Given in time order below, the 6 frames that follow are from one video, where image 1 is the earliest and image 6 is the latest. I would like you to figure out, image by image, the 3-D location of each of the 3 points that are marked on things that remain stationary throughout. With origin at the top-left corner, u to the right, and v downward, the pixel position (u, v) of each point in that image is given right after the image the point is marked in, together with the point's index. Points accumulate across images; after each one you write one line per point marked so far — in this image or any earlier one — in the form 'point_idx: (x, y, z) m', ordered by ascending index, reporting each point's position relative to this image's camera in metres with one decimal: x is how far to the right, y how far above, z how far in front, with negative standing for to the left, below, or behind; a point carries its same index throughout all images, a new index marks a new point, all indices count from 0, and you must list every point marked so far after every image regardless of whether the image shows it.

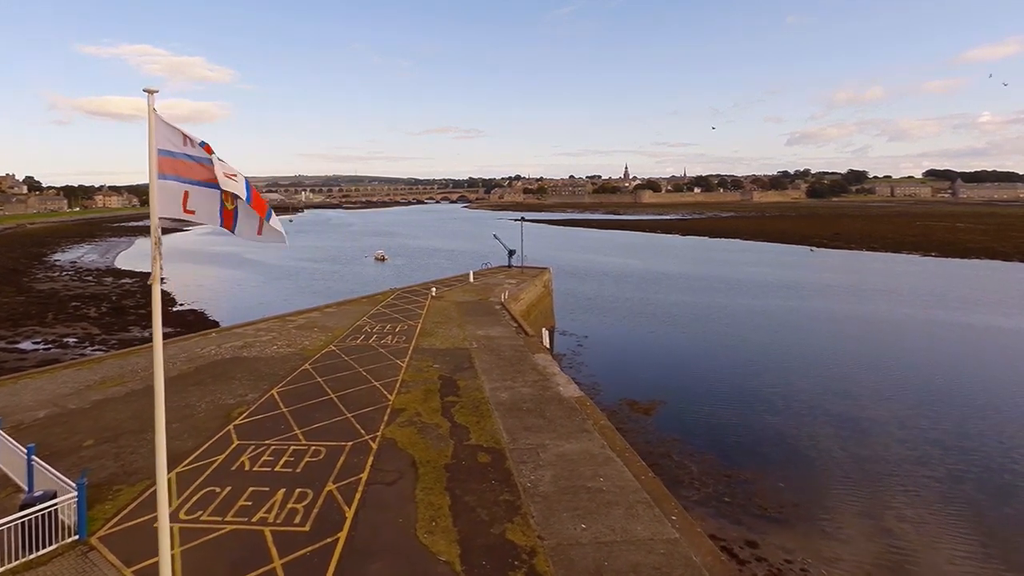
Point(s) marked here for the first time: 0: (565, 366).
0: (+1.9, -2.8, +19.9) m
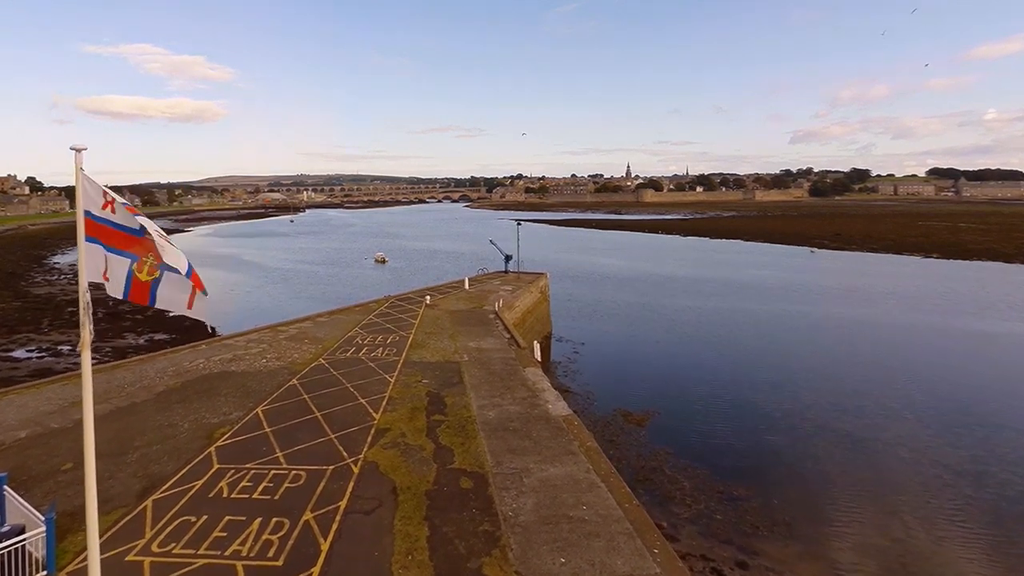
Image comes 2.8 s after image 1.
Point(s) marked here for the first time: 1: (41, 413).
0: (+1.7, -3.0, +19.8) m
1: (-8.9, -2.4, +10.4) m
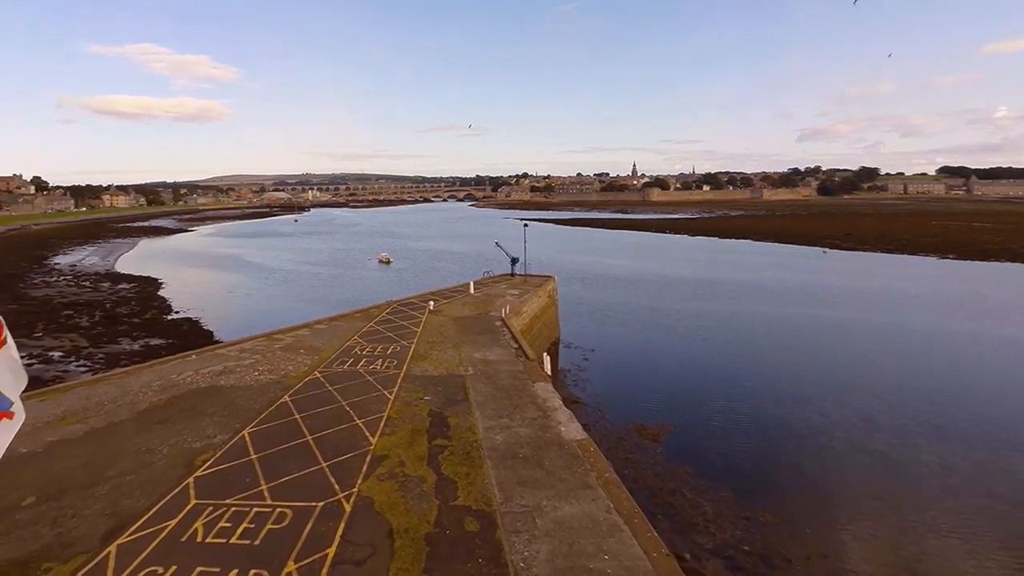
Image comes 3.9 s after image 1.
0: (+2.0, -3.2, +18.9) m
1: (-8.7, -2.5, +9.6) m
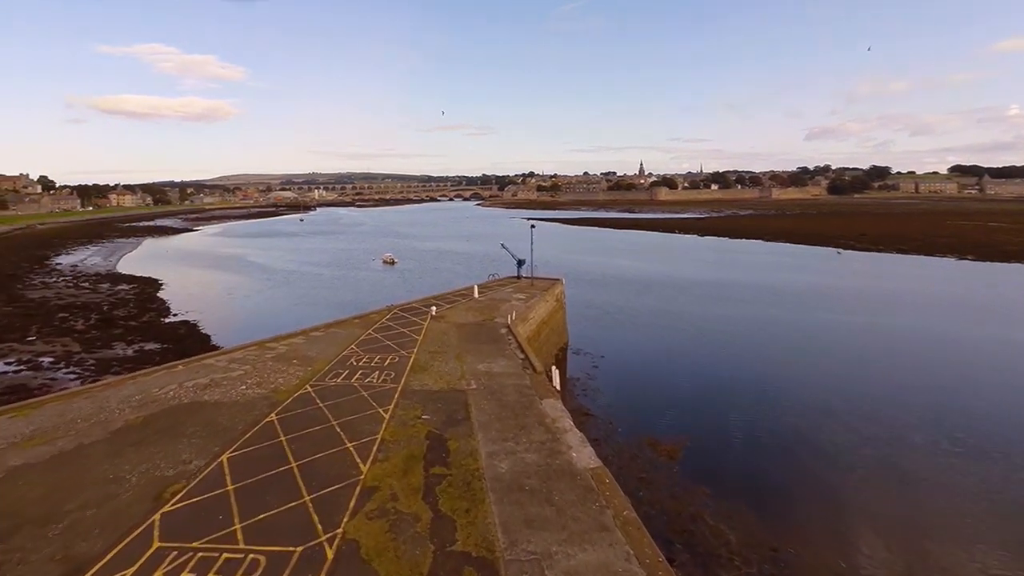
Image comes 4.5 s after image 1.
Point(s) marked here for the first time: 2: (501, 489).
0: (+2.2, -3.4, +18.0) m
1: (-8.6, -2.7, +8.8) m
2: (-0.1, -2.8, +7.7) m
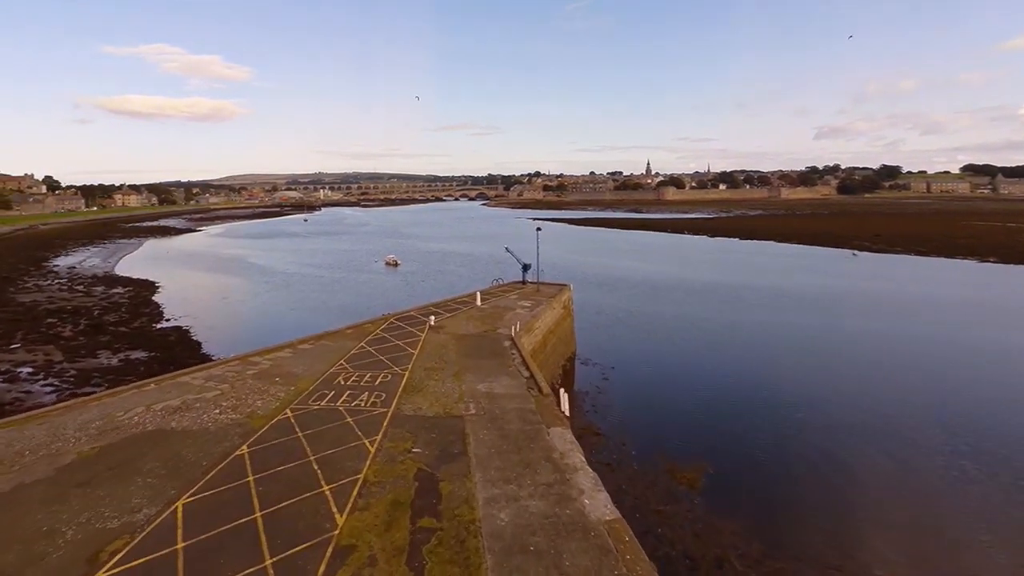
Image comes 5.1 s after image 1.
0: (+2.3, -3.6, +16.7) m
1: (-8.6, -2.9, +7.7) m
2: (-0.1, -3.0, +6.4) m
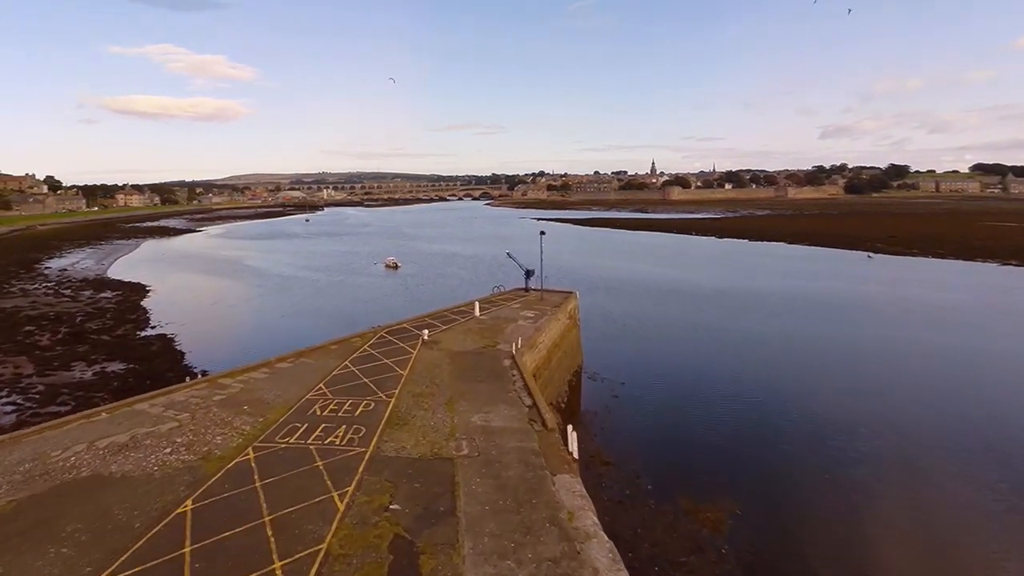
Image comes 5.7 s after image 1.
0: (+2.3, -4.0, +15.2) m
1: (-8.6, -3.3, +6.2) m
2: (-0.2, -3.4, +4.9) m
